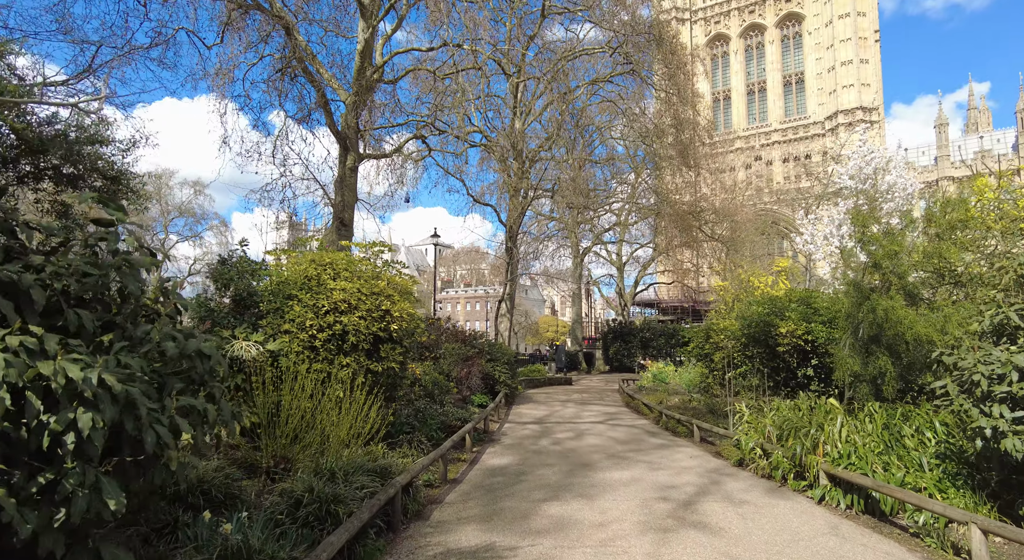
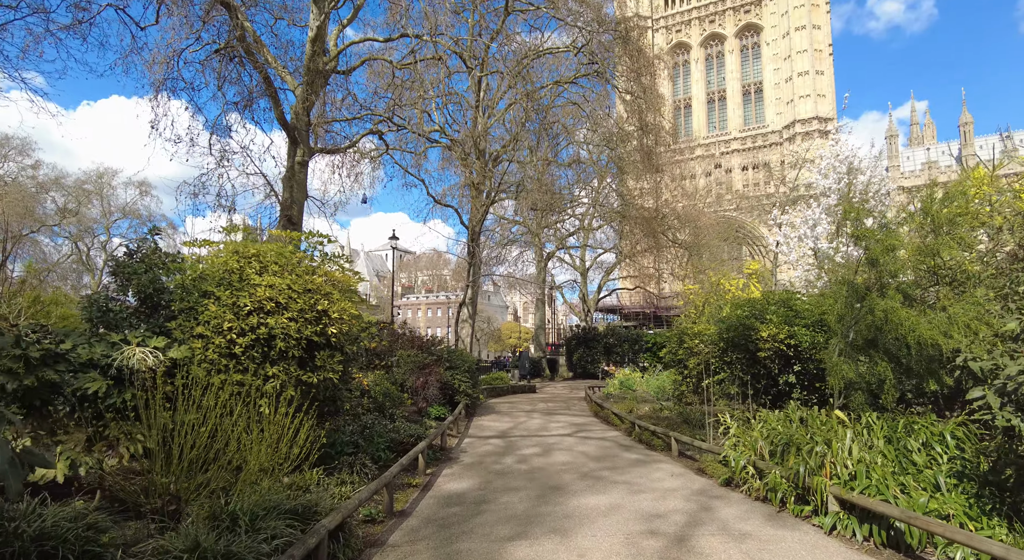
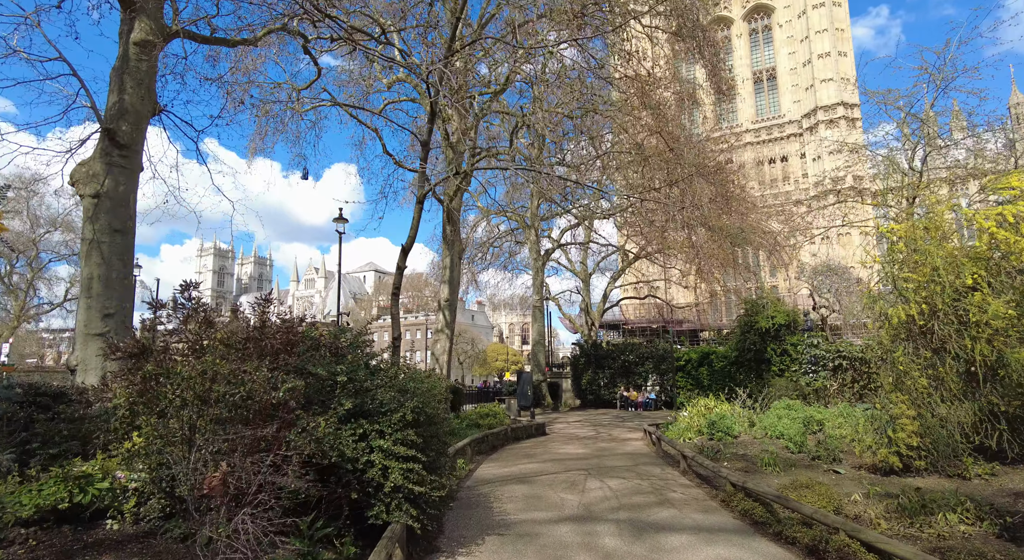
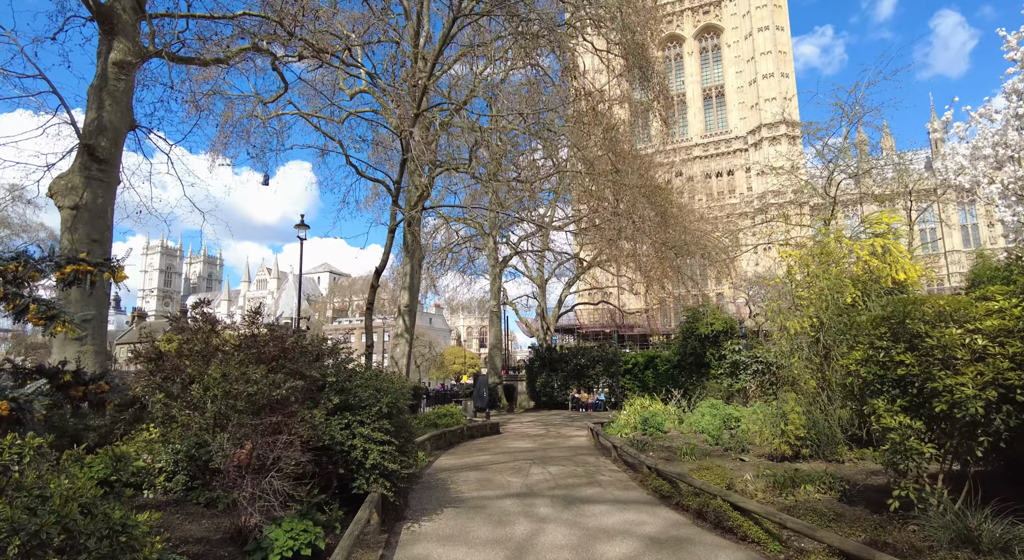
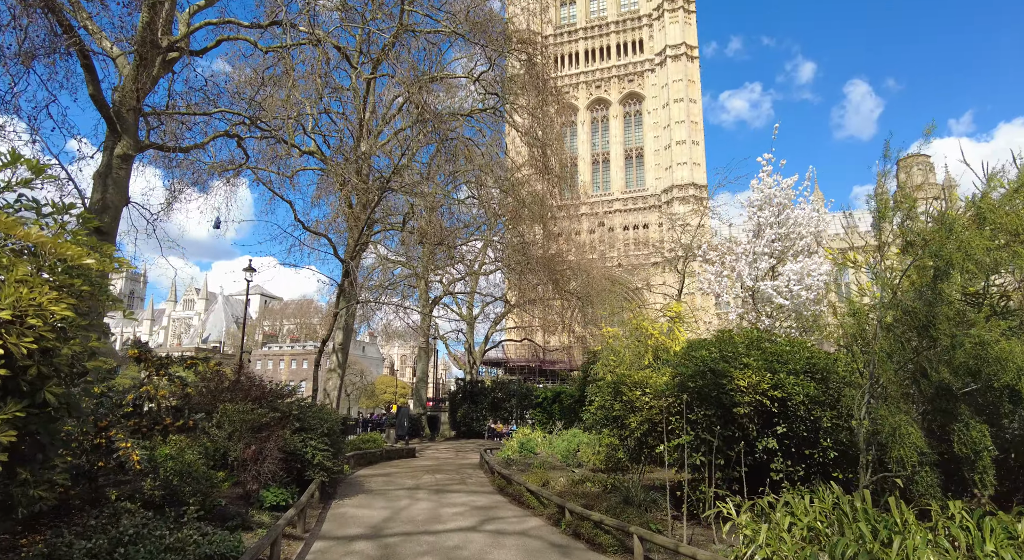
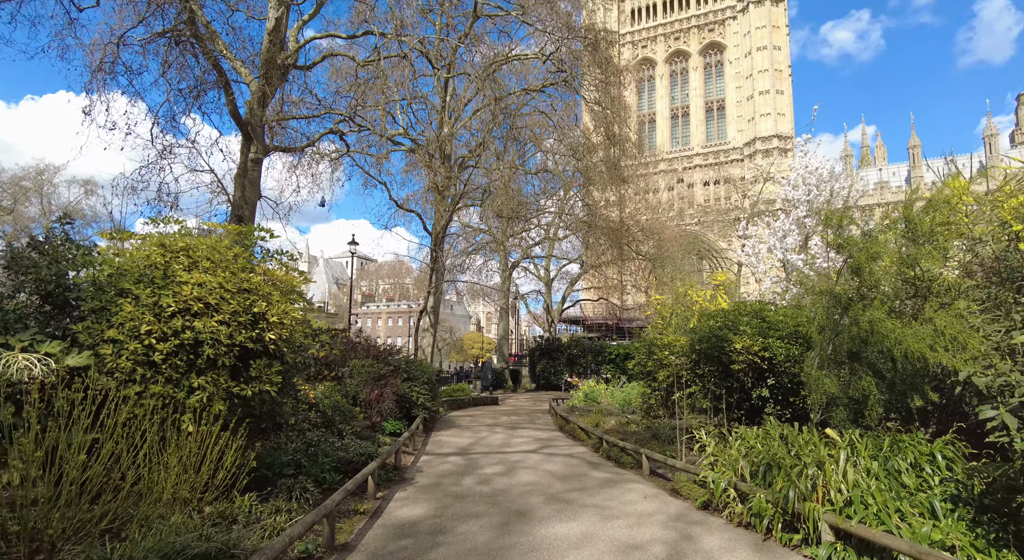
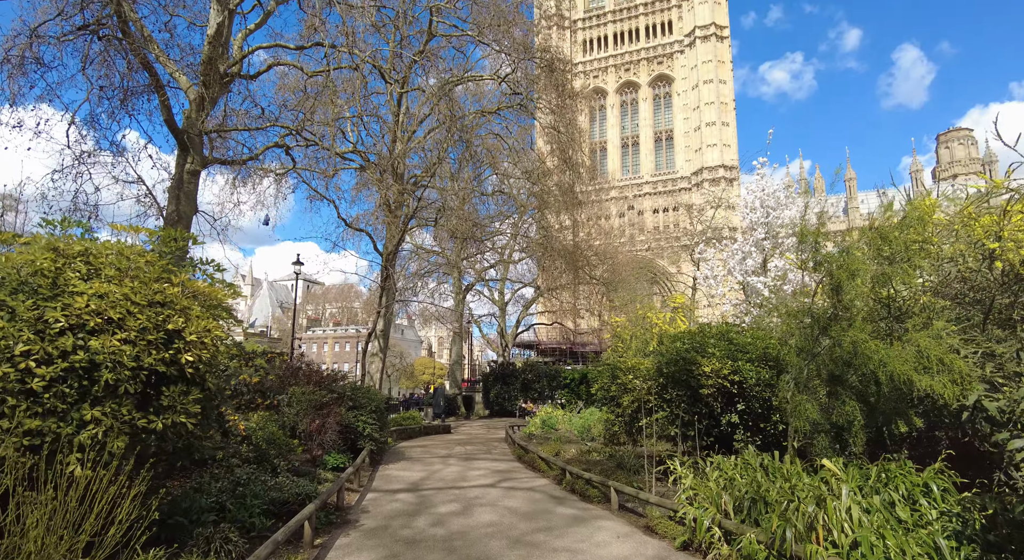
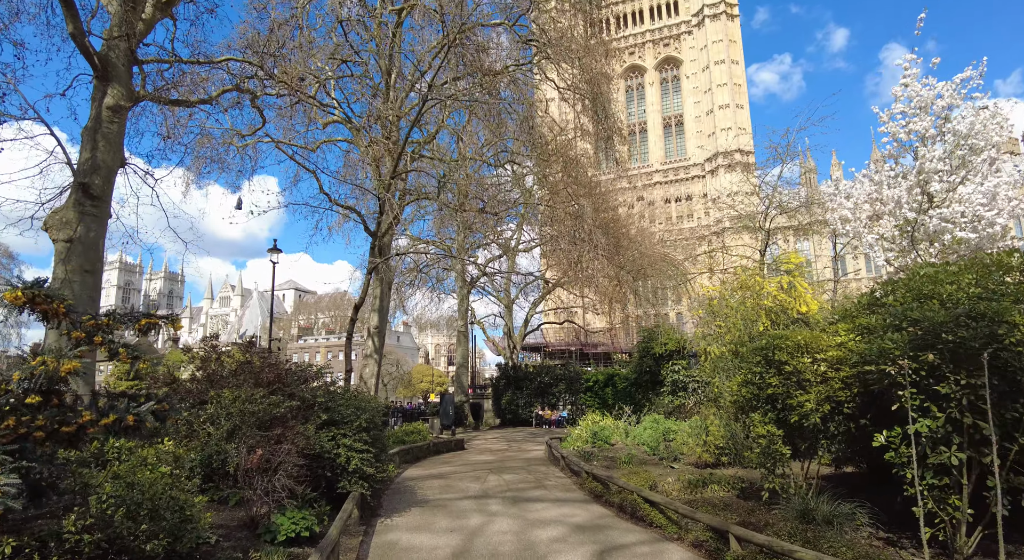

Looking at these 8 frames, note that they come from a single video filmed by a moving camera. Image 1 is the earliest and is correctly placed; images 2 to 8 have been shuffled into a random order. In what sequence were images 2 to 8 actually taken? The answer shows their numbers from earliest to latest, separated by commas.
2, 6, 7, 5, 8, 4, 3
